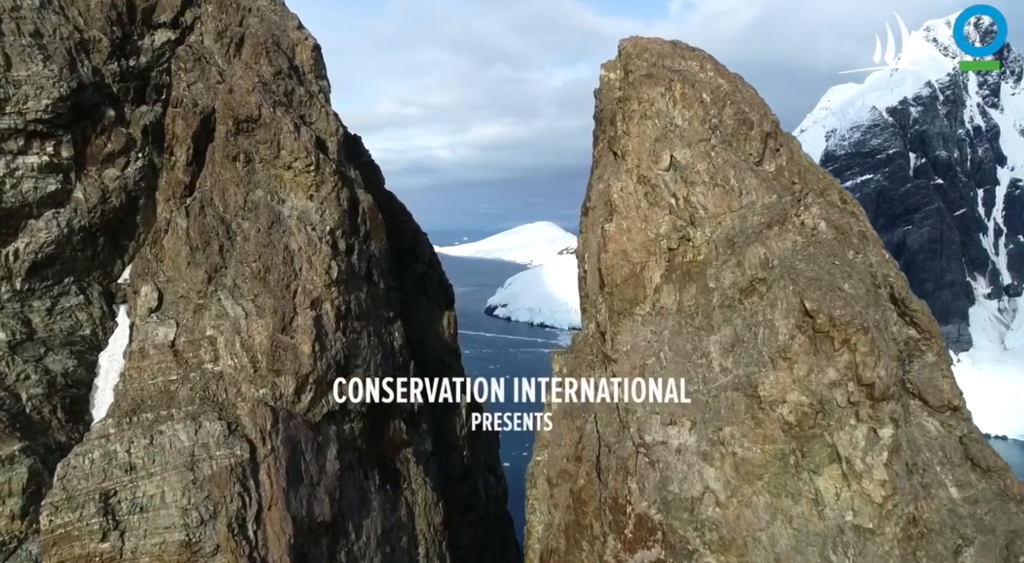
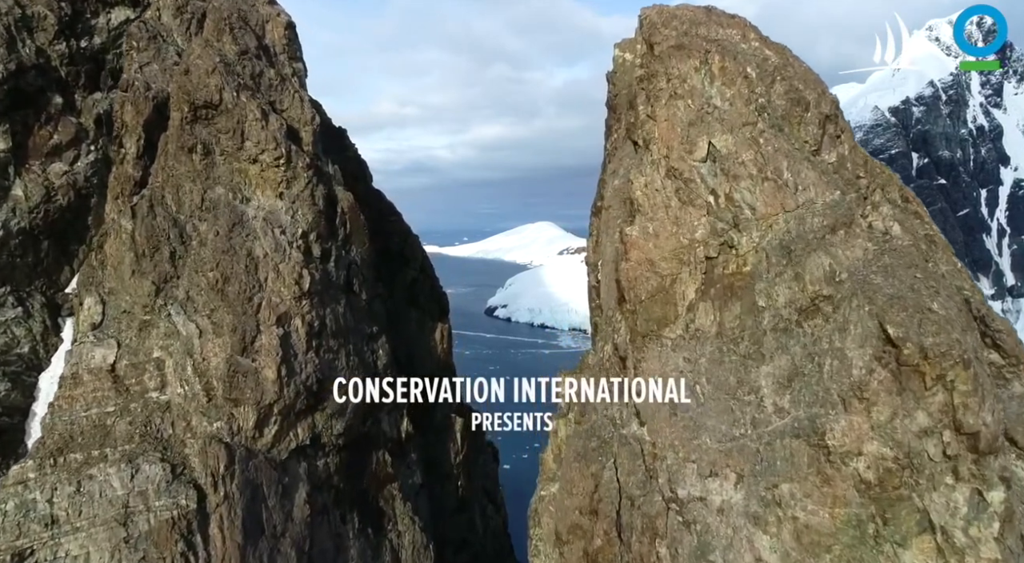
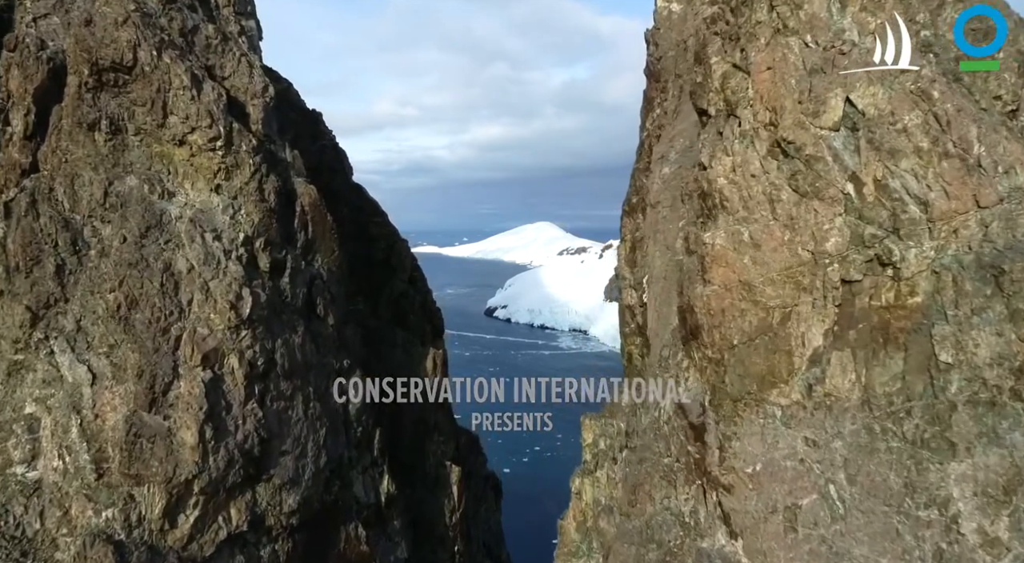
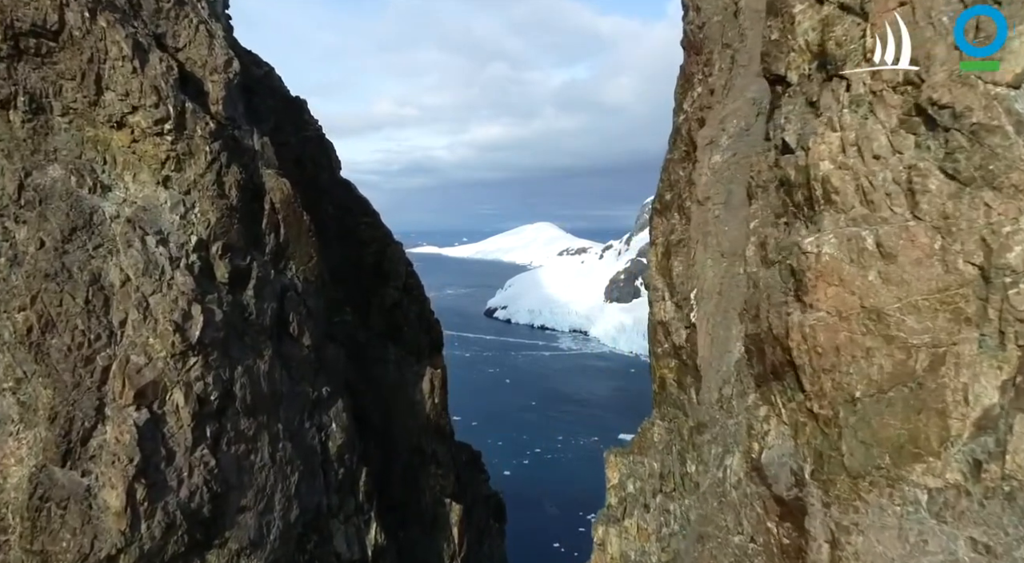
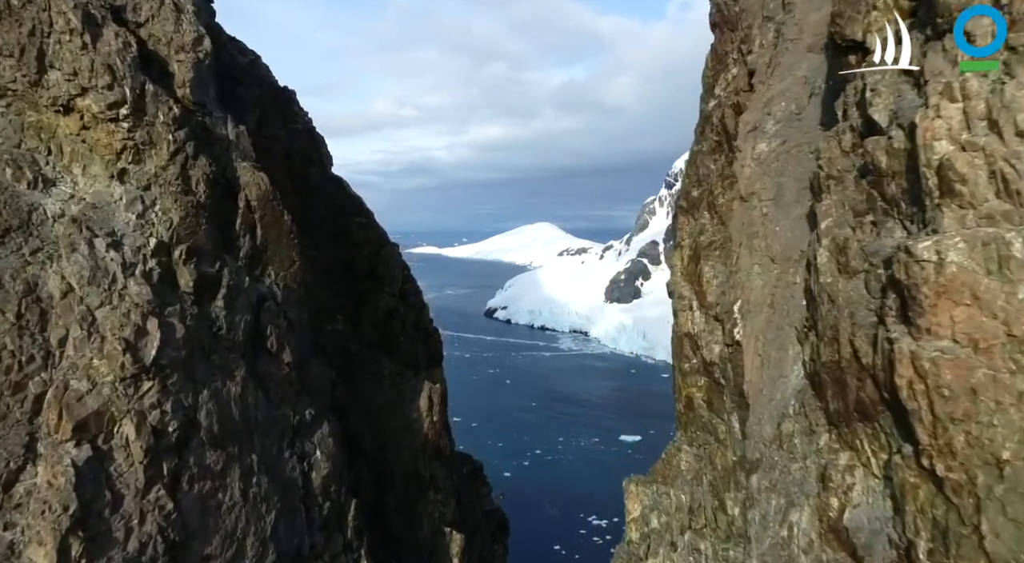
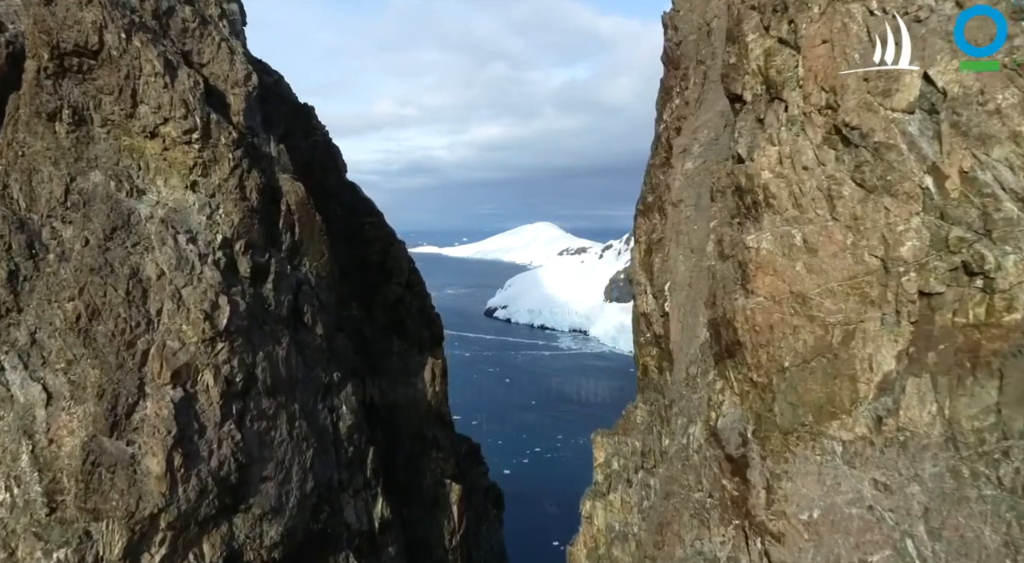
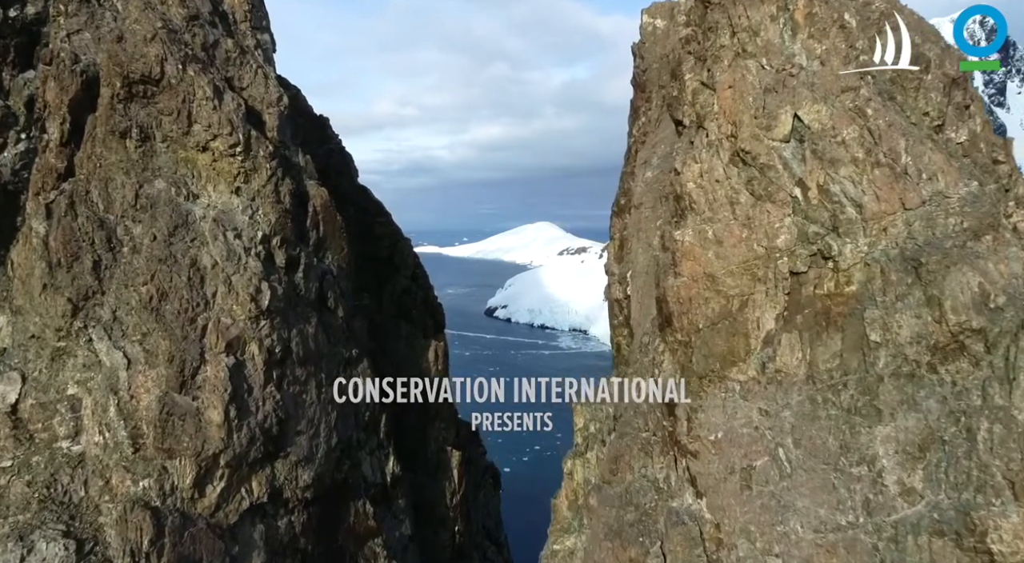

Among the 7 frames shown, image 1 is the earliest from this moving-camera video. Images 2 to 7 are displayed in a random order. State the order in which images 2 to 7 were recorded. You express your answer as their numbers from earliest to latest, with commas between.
2, 7, 3, 6, 4, 5
